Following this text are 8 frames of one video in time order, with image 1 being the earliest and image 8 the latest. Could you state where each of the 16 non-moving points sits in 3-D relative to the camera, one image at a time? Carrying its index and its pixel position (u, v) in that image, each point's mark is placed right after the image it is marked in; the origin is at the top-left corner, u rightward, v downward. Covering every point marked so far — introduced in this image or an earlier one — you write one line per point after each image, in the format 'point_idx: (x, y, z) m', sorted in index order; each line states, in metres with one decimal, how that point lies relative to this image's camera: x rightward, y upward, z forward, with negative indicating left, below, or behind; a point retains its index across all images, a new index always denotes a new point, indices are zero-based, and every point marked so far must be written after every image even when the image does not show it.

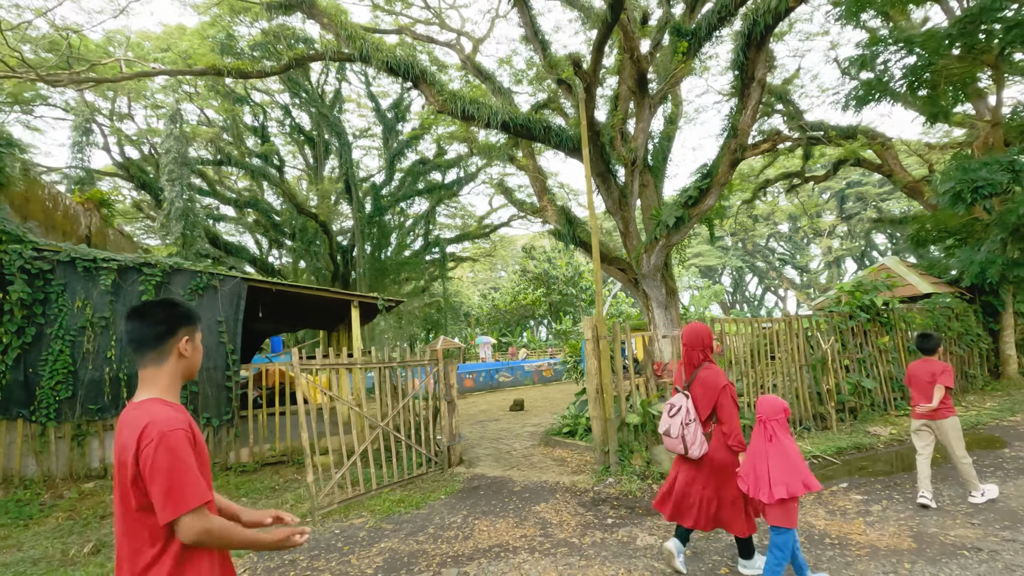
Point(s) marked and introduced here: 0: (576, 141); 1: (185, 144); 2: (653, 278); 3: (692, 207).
0: (+1.2, +2.8, +10.2) m
1: (-8.0, +3.5, +13.0) m
2: (+2.9, +0.2, +11.0) m
3: (+3.4, +1.5, +10.1) m
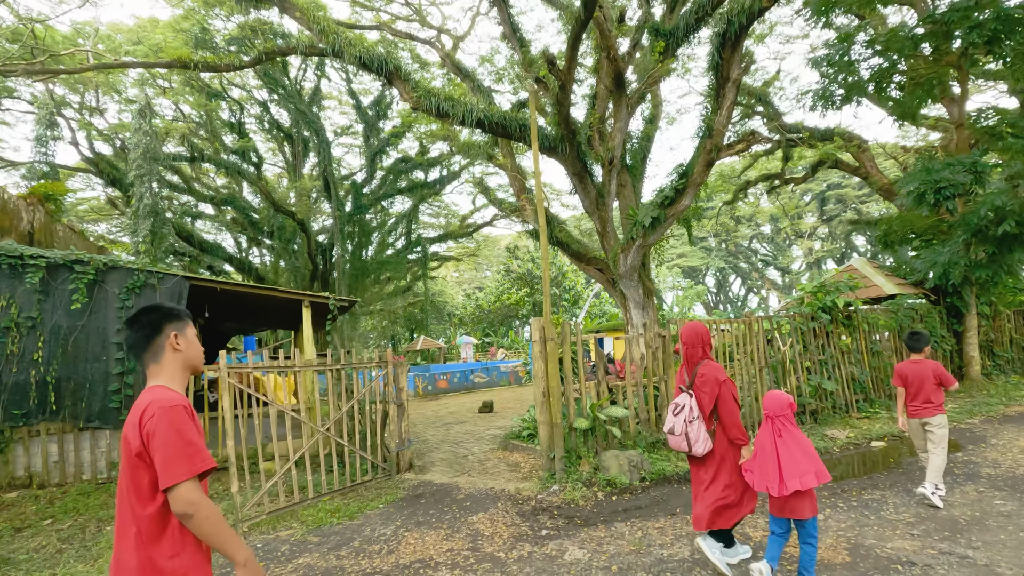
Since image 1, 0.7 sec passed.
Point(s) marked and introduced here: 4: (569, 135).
0: (+0.8, +2.8, +10.1) m
1: (-8.6, +3.6, +12.7) m
2: (+2.4, +0.2, +10.9) m
3: (+3.0, +1.5, +10.1) m
4: (+1.0, +2.8, +9.8) m
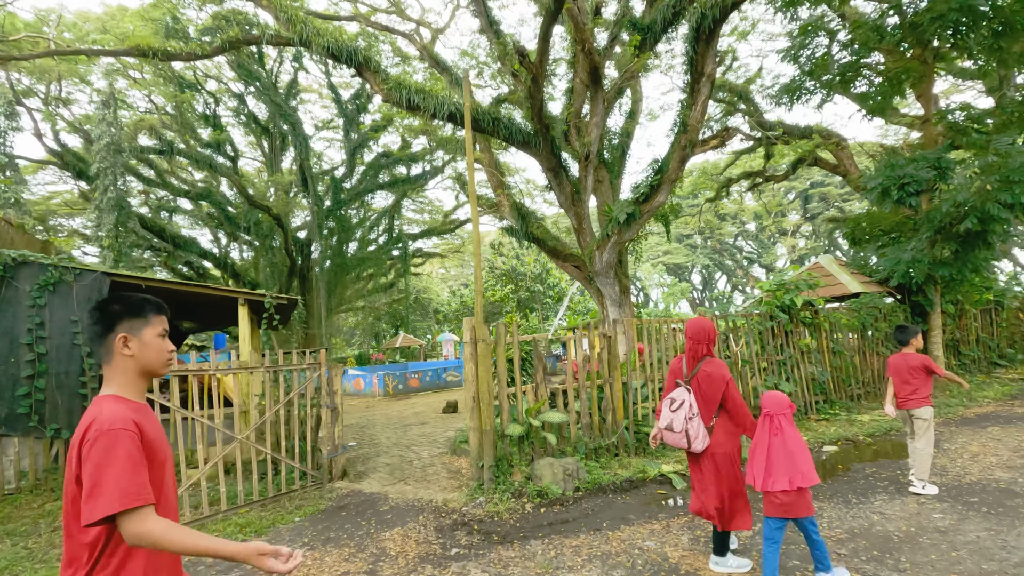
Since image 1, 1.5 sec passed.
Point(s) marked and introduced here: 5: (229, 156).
0: (+0.3, +2.9, +9.9) m
1: (-9.1, +3.7, +12.3) m
2: (+1.9, +0.3, +10.8) m
3: (+2.5, +1.6, +10.0) m
4: (+0.5, +2.9, +9.7) m
5: (-10.6, +4.9, +19.9) m
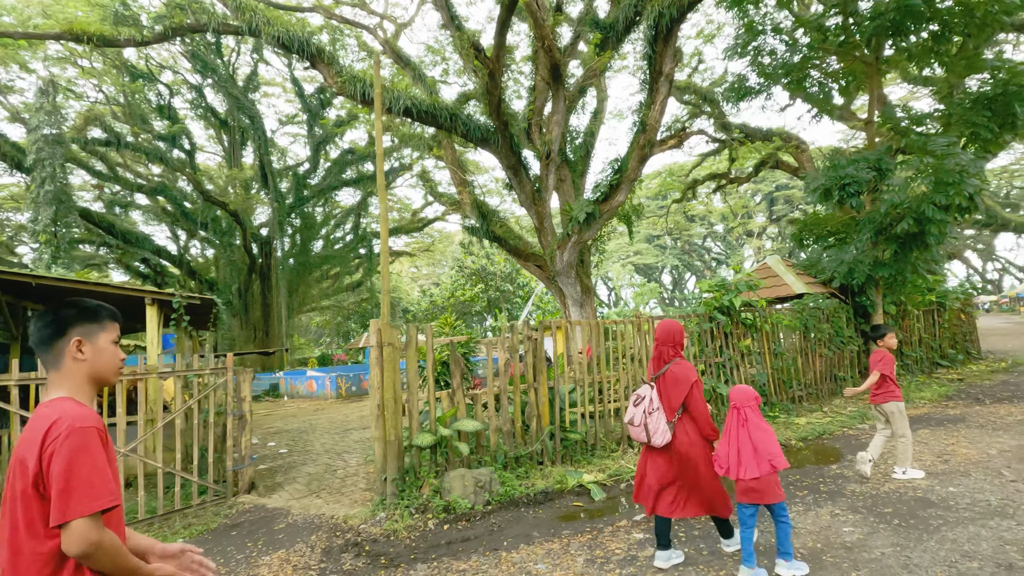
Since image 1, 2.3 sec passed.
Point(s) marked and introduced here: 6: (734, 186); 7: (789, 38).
0: (-0.5, +2.9, +9.8) m
1: (-10.0, +3.7, +11.7) m
2: (+1.1, +0.3, +10.7) m
3: (+1.7, +1.6, +9.9) m
4: (-0.2, +2.9, +9.5) m
5: (-11.8, +5.0, +19.2) m
6: (+8.0, +3.7, +19.1) m
7: (+4.4, +4.0, +8.6) m
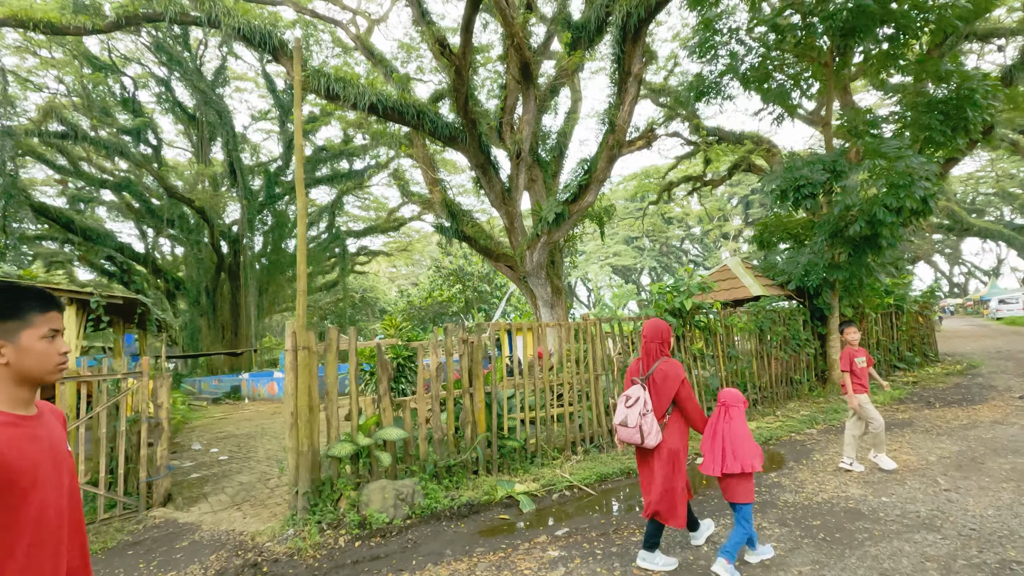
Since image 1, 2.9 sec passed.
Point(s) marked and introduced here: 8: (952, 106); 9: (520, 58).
0: (-1.1, +2.9, +9.6) m
1: (-10.6, +3.8, +11.2) m
2: (+0.5, +0.2, +10.6) m
3: (+1.1, +1.6, +9.8) m
4: (-0.8, +2.9, +9.4) m
5: (-12.7, +5.0, +18.7) m
6: (+7.1, +3.6, +19.2) m
7: (+3.9, +4.0, +8.6) m
8: (+6.4, +2.6, +7.7) m
9: (+0.2, +4.4, +10.1) m
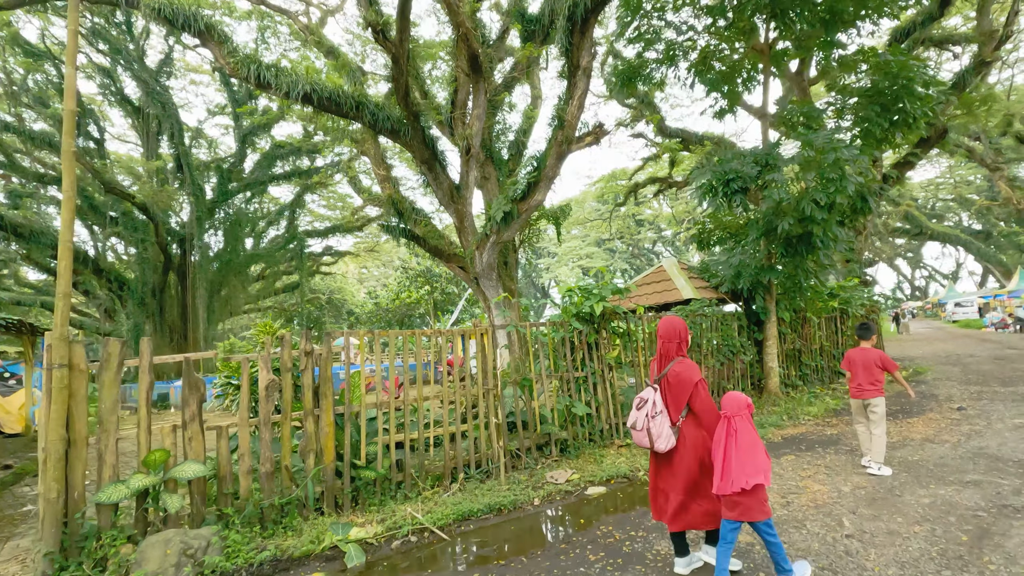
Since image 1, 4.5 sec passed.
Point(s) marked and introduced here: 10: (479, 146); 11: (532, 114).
0: (-2.0, +2.8, +9.1) m
1: (-11.6, +3.7, +10.4) m
2: (-0.5, +0.2, +10.2) m
3: (+0.2, +1.5, +9.4) m
4: (-1.7, +2.9, +8.9) m
5: (-14.0, +5.0, +17.7) m
6: (+5.7, +3.5, +19.1) m
7: (+3.0, +4.0, +8.3) m
8: (+5.5, +2.6, +7.5) m
9: (-0.8, +4.3, +9.7) m
10: (-0.7, +2.8, +10.6) m
11: (+0.5, +4.5, +13.7) m
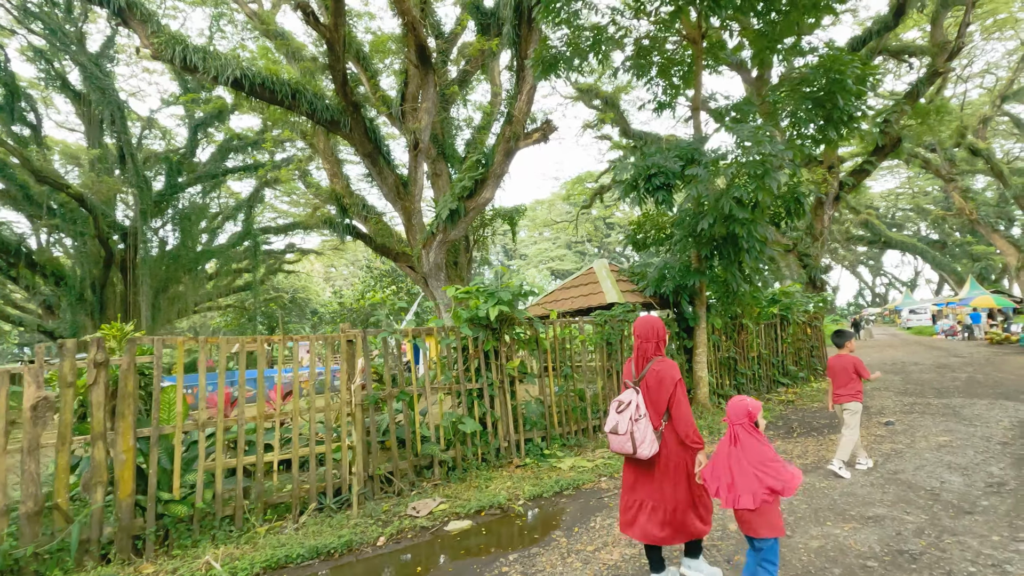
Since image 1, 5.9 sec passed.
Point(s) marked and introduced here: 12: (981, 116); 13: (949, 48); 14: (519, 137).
0: (-2.9, +2.8, +8.7) m
1: (-12.5, +3.9, +9.5) m
2: (-1.5, +0.2, +9.8) m
3: (-0.7, +1.5, +9.1) m
4: (-2.5, +2.9, +8.5) m
5: (-15.2, +5.2, +16.7) m
6: (+4.4, +3.4, +19.0) m
7: (+2.2, +3.9, +8.1) m
8: (+4.7, +2.5, +7.4) m
9: (-1.7, +4.3, +9.3) m
10: (-1.6, +2.8, +10.2) m
11: (-0.6, +4.4, +13.3) m
12: (+17.4, +6.4, +19.7) m
13: (+11.3, +6.2, +13.7) m
14: (+0.1, +2.5, +8.7) m
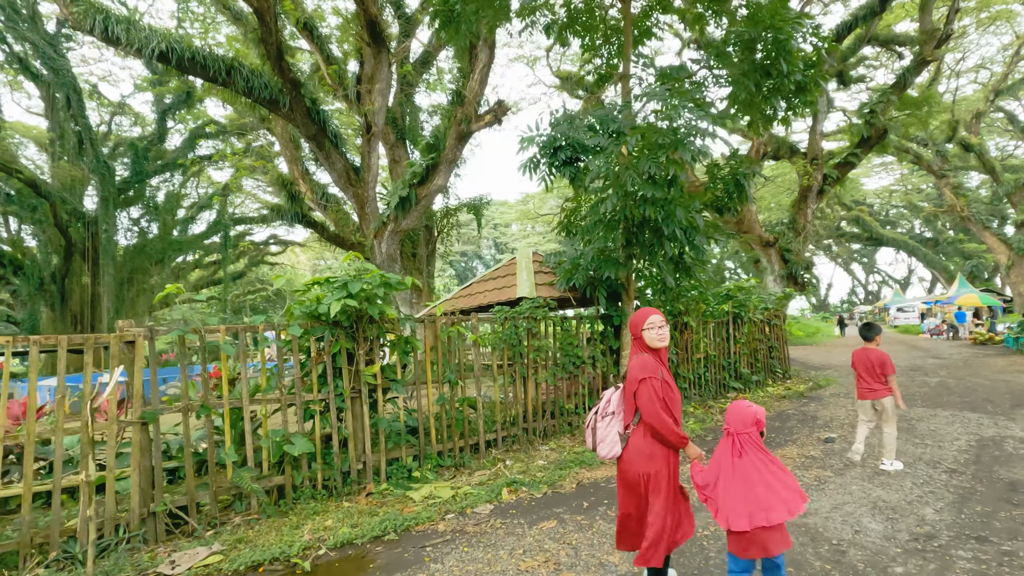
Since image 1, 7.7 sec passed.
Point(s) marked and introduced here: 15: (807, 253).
0: (-3.6, +3.0, +8.1) m
1: (-13.2, +4.1, +8.8) m
2: (-2.2, +0.3, +9.3) m
3: (-1.5, +1.6, +8.5) m
4: (-3.3, +3.0, +7.9) m
5: (-15.9, +5.5, +16.0) m
6: (+3.6, +3.6, +18.4) m
7: (+1.5, +4.0, +7.5) m
8: (+4.0, +2.5, +6.9) m
9: (-2.4, +4.5, +8.7) m
10: (-2.3, +3.0, +9.6) m
11: (-1.3, +4.6, +12.8) m
12: (+16.7, +6.4, +19.2) m
13: (+10.6, +6.2, +13.2) m
14: (-0.6, +2.6, +8.1) m
15: (+7.5, +0.9, +13.6) m
